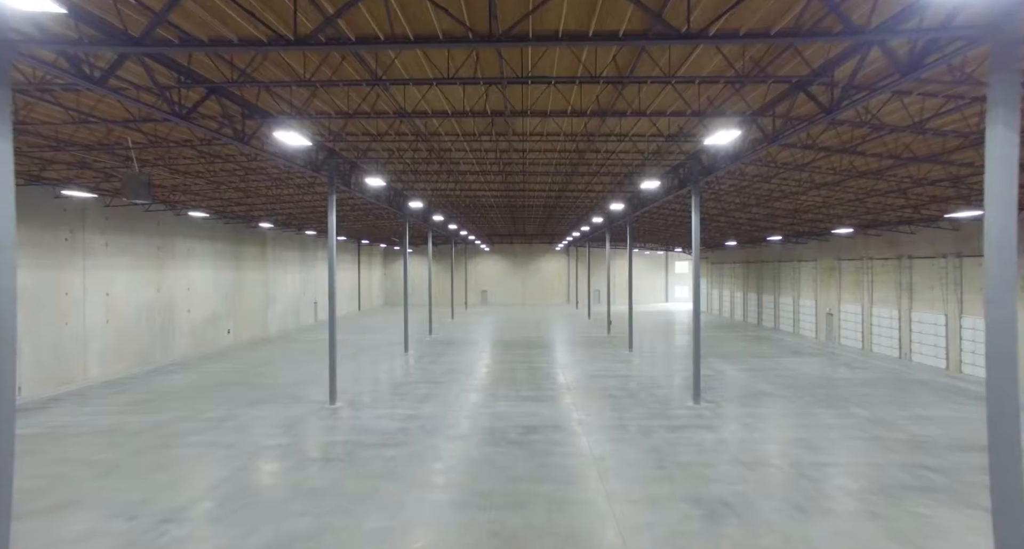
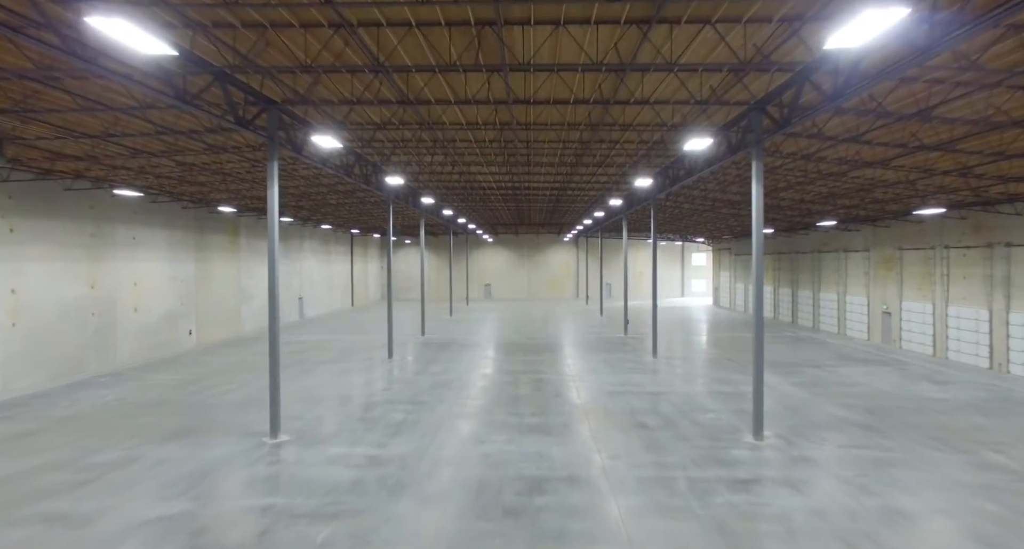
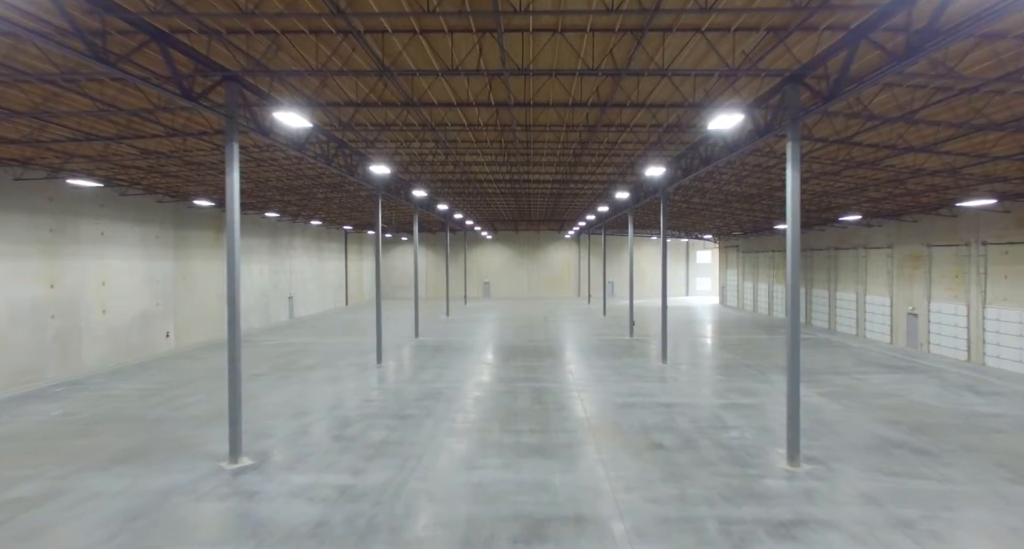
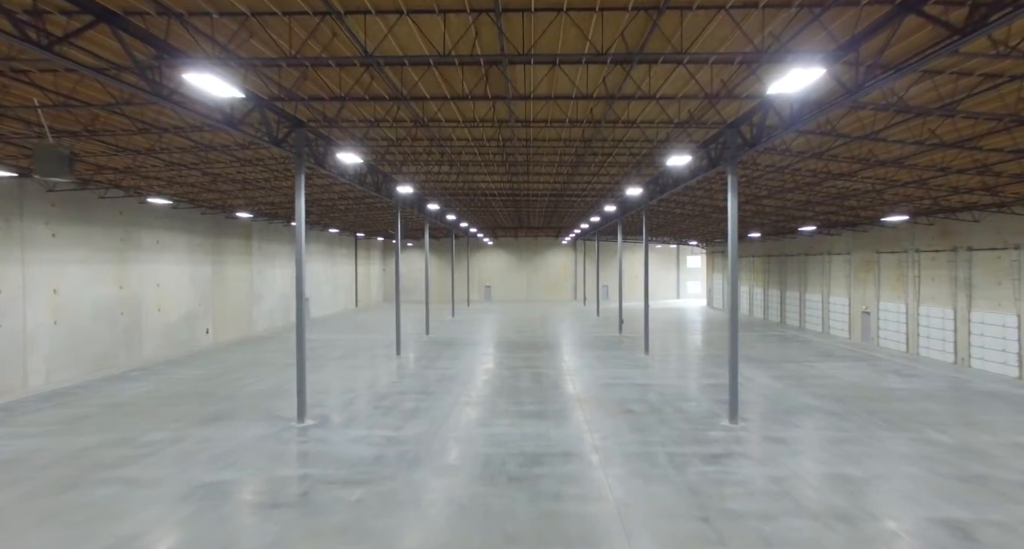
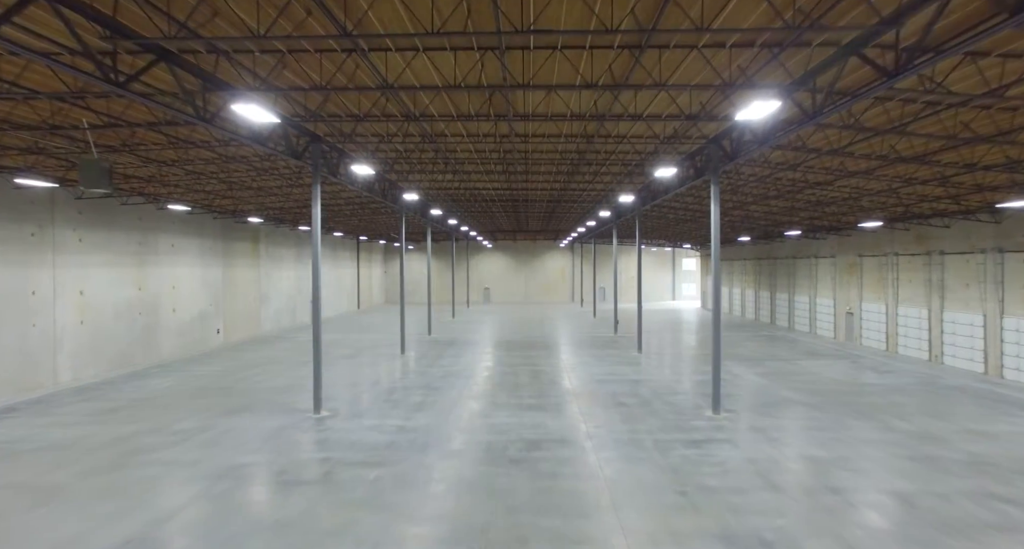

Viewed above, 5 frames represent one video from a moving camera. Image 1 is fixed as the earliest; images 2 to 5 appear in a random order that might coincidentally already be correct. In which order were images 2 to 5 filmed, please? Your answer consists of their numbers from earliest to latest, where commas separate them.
5, 4, 2, 3
